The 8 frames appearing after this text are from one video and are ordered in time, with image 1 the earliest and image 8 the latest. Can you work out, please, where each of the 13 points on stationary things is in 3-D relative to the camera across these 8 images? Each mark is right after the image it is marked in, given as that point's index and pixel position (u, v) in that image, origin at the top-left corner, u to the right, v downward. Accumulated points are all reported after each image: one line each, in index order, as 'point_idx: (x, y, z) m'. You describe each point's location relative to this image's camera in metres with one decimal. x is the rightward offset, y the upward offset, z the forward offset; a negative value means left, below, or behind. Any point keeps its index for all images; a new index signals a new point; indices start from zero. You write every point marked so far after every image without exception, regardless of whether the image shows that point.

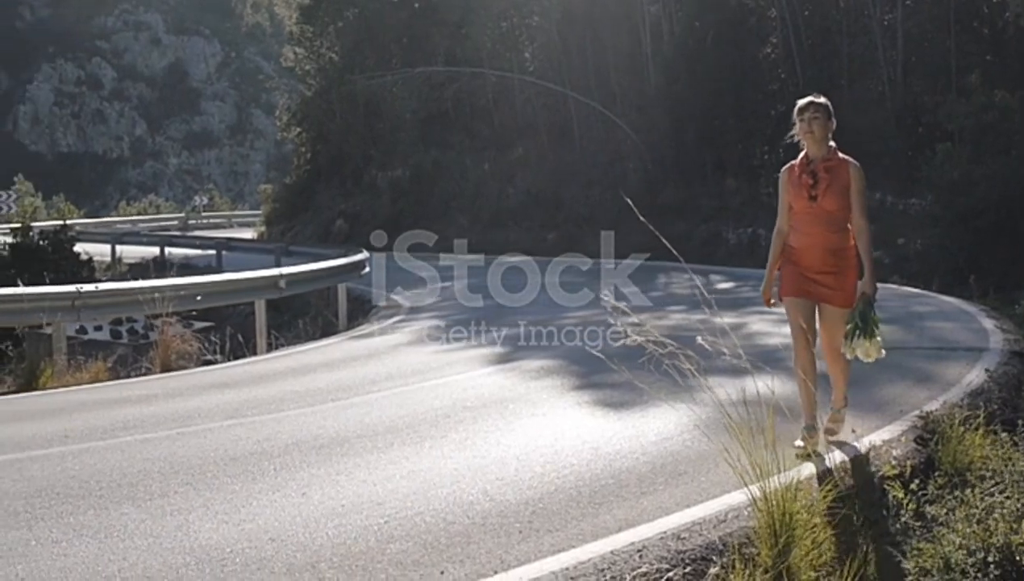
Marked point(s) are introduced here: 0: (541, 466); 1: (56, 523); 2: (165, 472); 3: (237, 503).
0: (+0.1, -0.7, +6.2) m
1: (-1.5, -0.8, +5.1) m
2: (-1.4, -0.7, +6.1) m
3: (-1.0, -0.7, +5.5) m
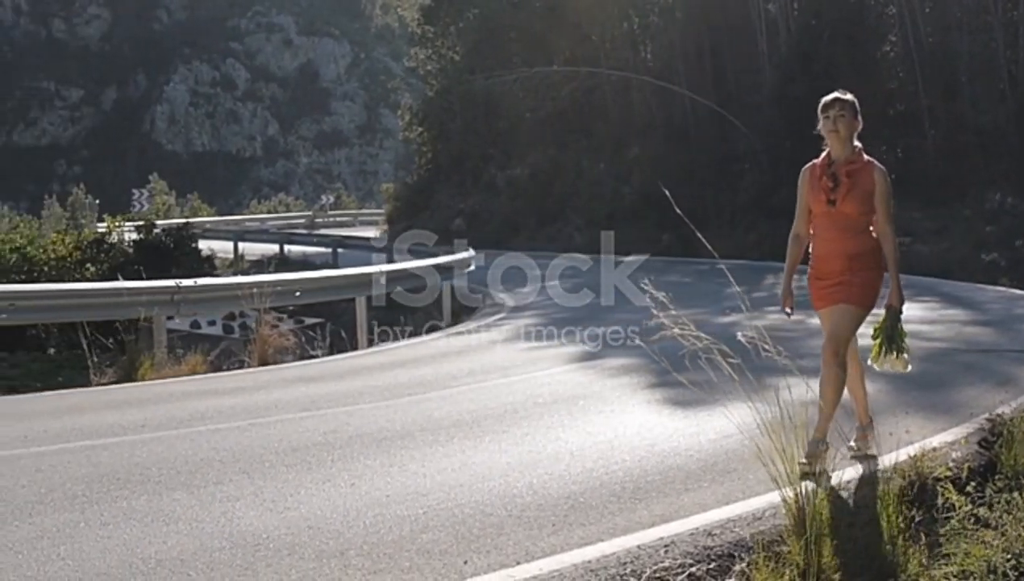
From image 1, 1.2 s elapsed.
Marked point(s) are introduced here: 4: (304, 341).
0: (+0.3, -0.7, +6.2) m
1: (-1.4, -0.7, +5.3) m
2: (-1.2, -0.7, +6.2) m
3: (-0.8, -0.7, +5.6) m
4: (-1.8, -0.5, +13.9) m
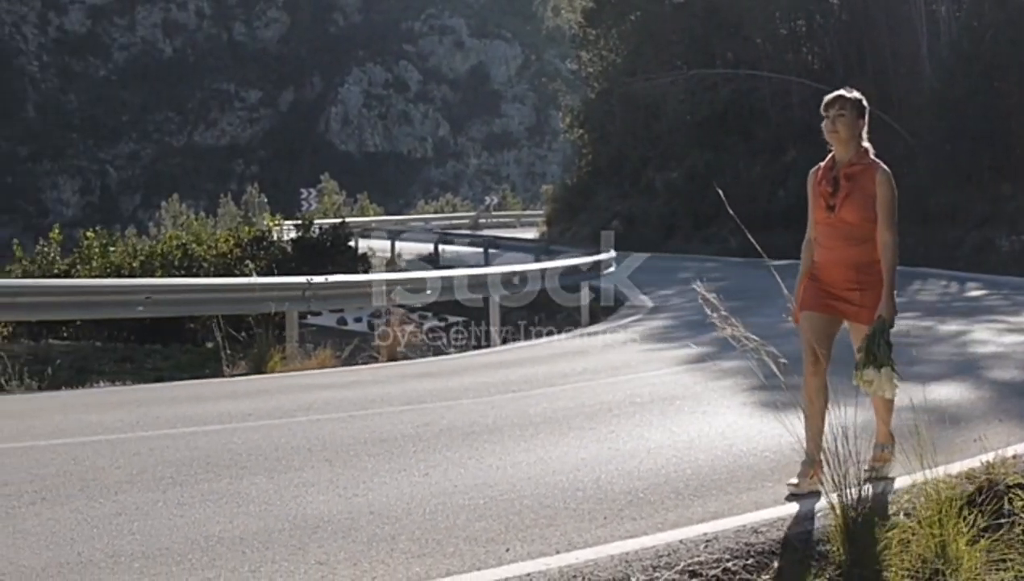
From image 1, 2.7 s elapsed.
0: (+0.6, -0.7, +6.4) m
1: (-1.2, -0.7, +5.6) m
2: (-0.9, -0.7, +6.5) m
3: (-0.6, -0.7, +5.9) m
4: (-0.6, -0.4, +14.2) m
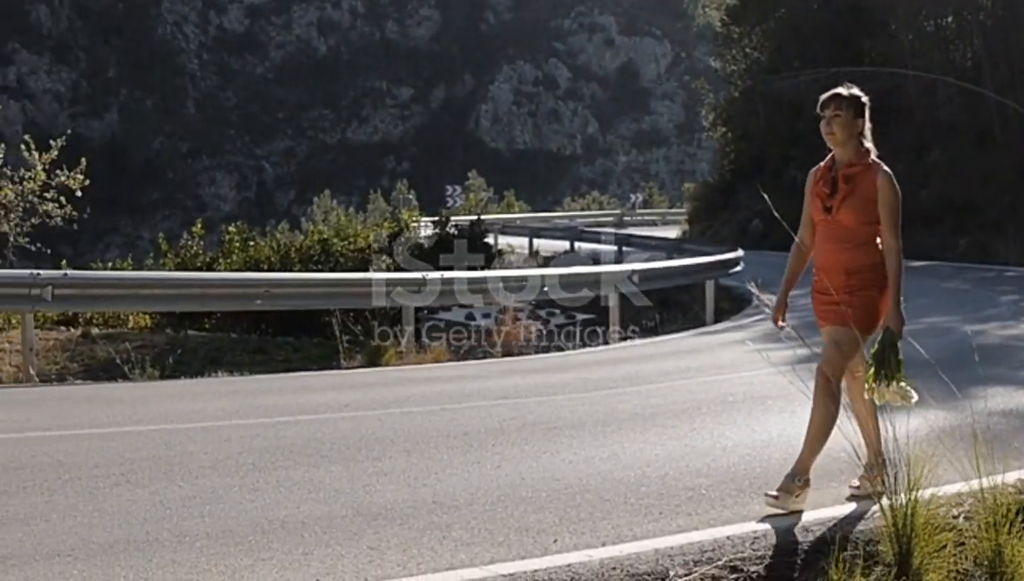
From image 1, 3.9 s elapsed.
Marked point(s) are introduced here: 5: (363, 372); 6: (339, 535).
0: (+0.9, -0.7, +6.4) m
1: (-0.9, -0.7, +5.9) m
2: (-0.5, -0.7, +6.7) m
3: (-0.3, -0.7, +6.0) m
4: (+0.4, -0.4, +14.3) m
5: (-1.0, -0.6, +10.5) m
6: (-0.5, -0.8, +4.9) m
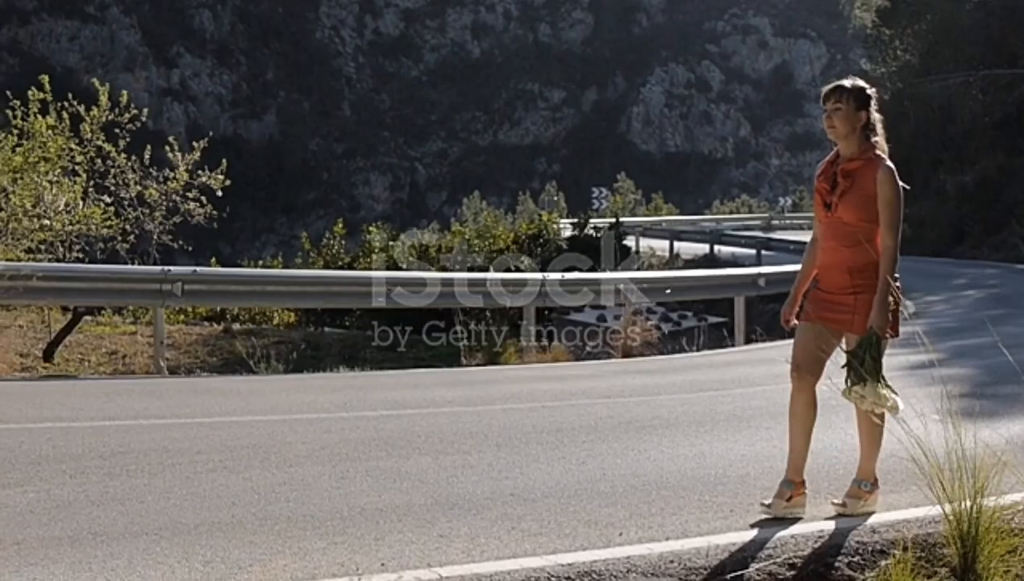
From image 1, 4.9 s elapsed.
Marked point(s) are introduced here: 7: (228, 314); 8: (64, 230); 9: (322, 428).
0: (+1.3, -0.7, +6.5) m
1: (-0.6, -0.7, +6.1) m
2: (-0.1, -0.6, +6.9) m
3: (0.0, -0.7, +6.2) m
4: (+1.6, -0.4, +14.4) m
5: (-0.2, -0.6, +10.8) m
6: (-0.3, -0.8, +5.1) m
7: (-2.9, -0.2, +16.1) m
8: (-4.2, +0.6, +14.7) m
9: (-0.9, -0.6, +7.1) m
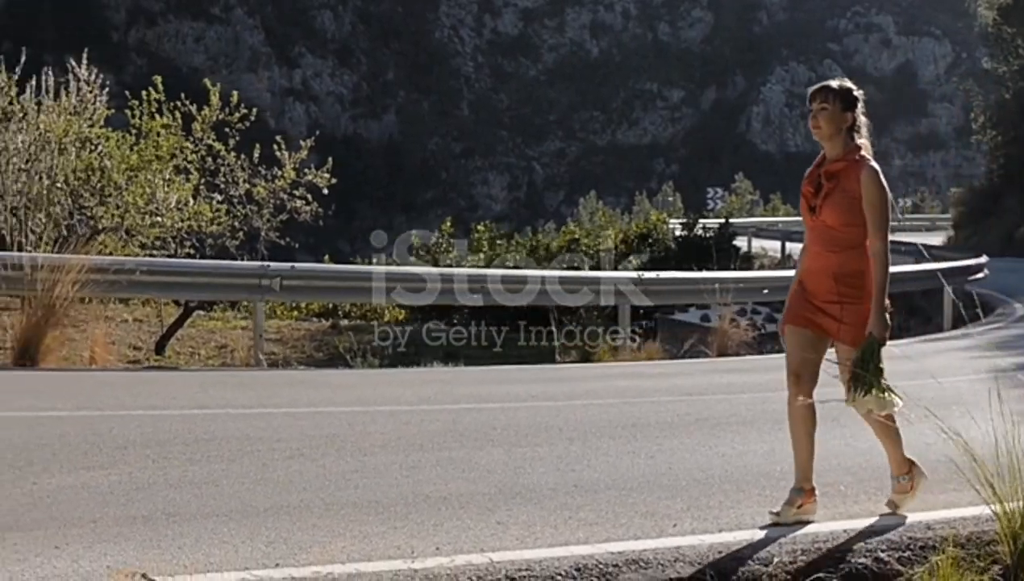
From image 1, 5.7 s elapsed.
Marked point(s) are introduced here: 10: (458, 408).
0: (+1.6, -0.7, +6.5) m
1: (-0.3, -0.7, +6.3) m
2: (+0.2, -0.6, +7.1) m
3: (+0.3, -0.7, +6.4) m
4: (+2.5, -0.4, +14.4) m
5: (+0.4, -0.5, +10.9) m
6: (-0.1, -0.7, +5.3) m
7: (-1.9, -0.2, +16.4) m
8: (-3.3, +0.6, +15.2) m
9: (-0.5, -0.6, +7.3) m
10: (-0.3, -0.6, +7.8) m
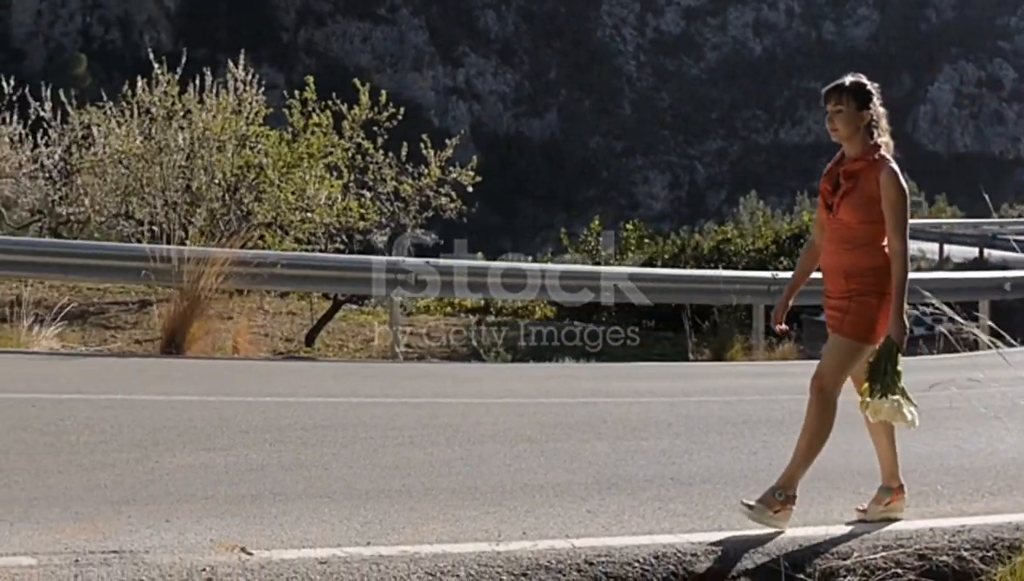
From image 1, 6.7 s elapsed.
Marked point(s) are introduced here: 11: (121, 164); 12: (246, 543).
0: (+2.0, -0.7, +6.5) m
1: (+0.1, -0.6, +6.5) m
2: (+0.7, -0.6, +7.2) m
3: (+0.7, -0.7, +6.5) m
4: (+3.7, -0.5, +14.2) m
5: (+1.3, -0.5, +11.0) m
6: (+0.2, -0.7, +5.5) m
7: (-0.4, -0.2, +16.7) m
8: (-1.9, +0.7, +15.6) m
9: (0.0, -0.6, +7.5) m
10: (+0.3, -0.6, +7.9) m
11: (-3.9, +1.3, +15.6) m
12: (-0.8, -0.7, +4.6) m
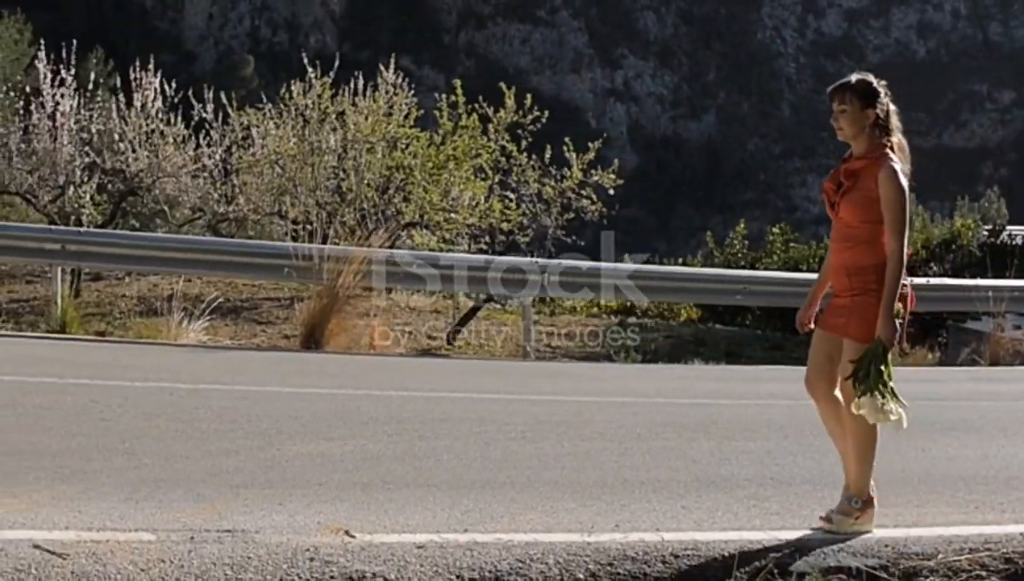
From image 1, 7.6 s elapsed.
0: (+2.5, -0.7, +6.5) m
1: (+0.6, -0.7, +6.7) m
2: (+1.3, -0.6, +7.3) m
3: (+1.2, -0.7, +6.6) m
4: (+5.0, -0.5, +14.0) m
5: (+2.2, -0.6, +11.0) m
6: (+0.6, -0.7, +5.7) m
7: (+1.1, -0.2, +16.9) m
8: (-0.5, +0.7, +16.0) m
9: (+0.6, -0.6, +7.7) m
10: (+0.9, -0.6, +8.1) m
11: (-2.5, +1.3, +16.1) m
12: (-0.5, -0.7, +4.9) m
